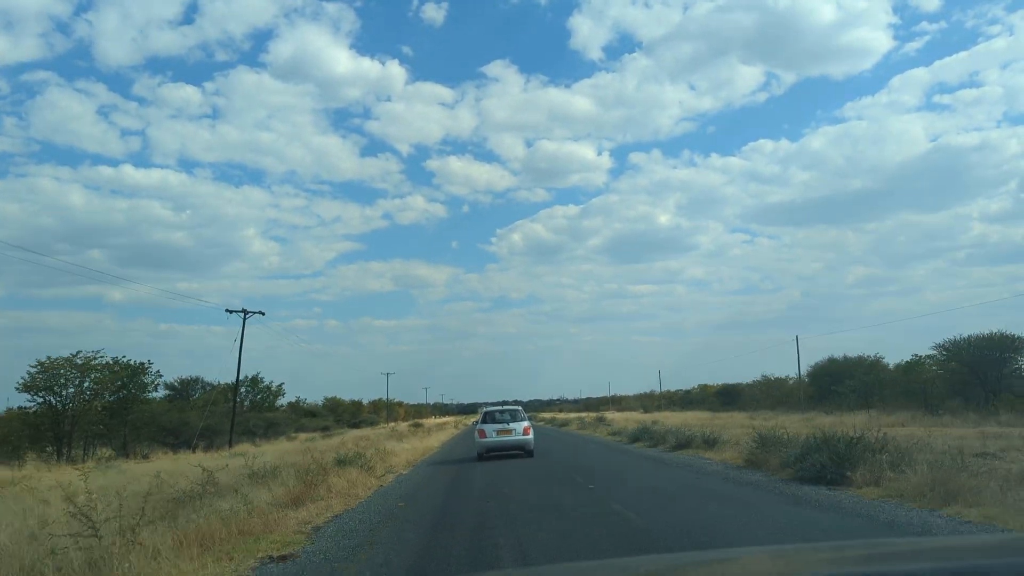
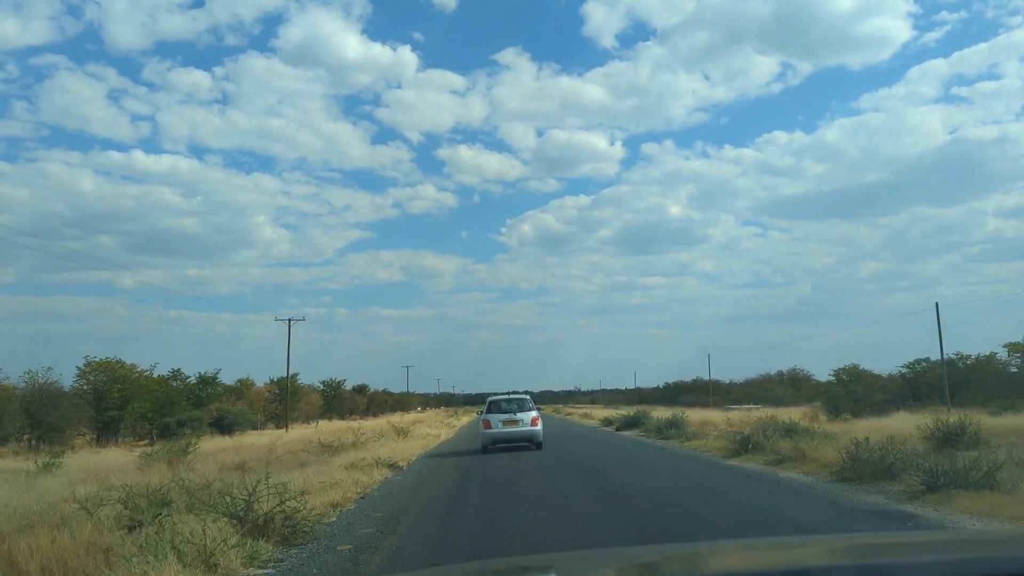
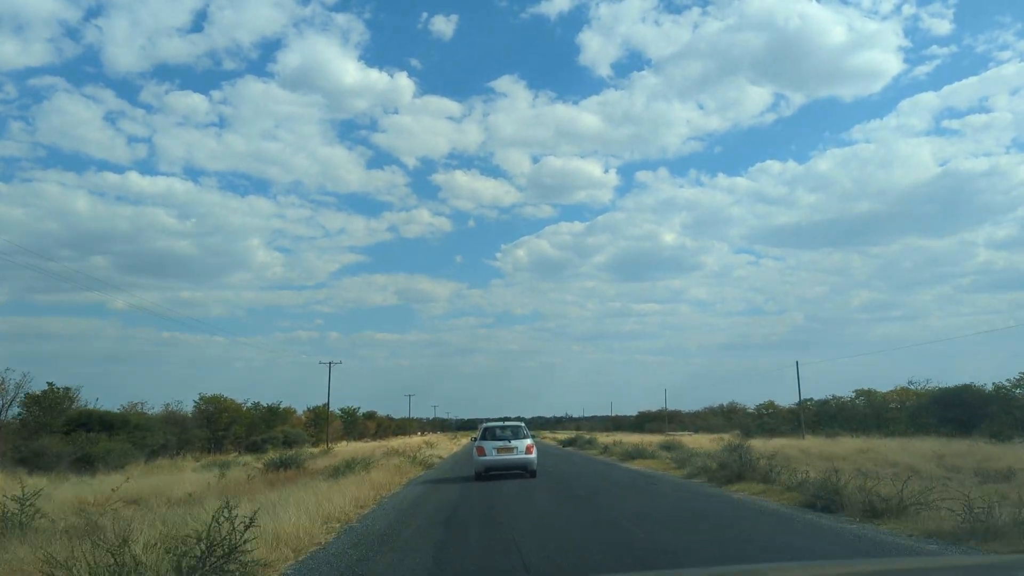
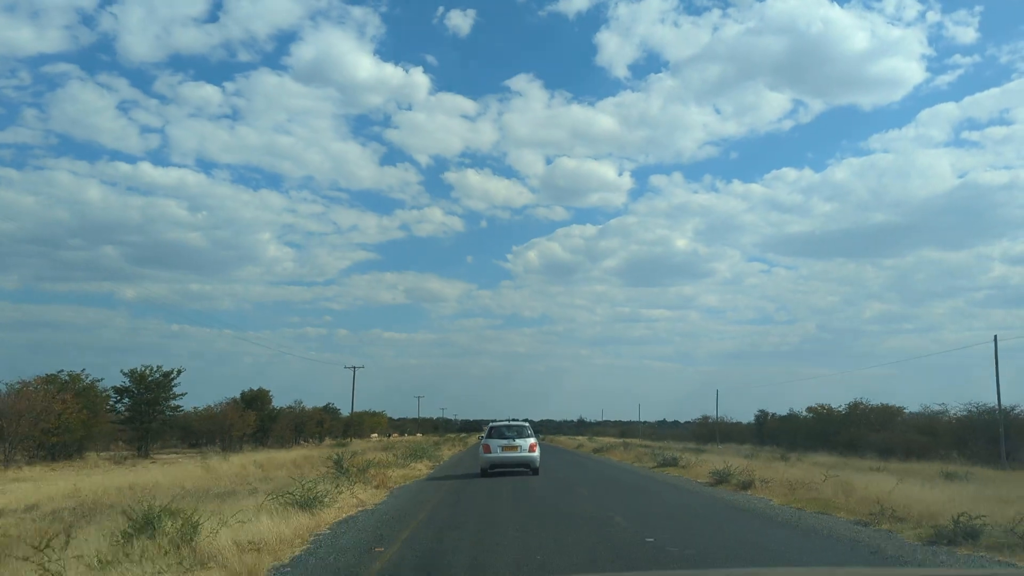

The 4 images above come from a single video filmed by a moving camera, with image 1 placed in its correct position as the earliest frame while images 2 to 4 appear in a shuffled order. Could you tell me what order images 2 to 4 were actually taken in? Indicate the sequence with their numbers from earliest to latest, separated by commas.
3, 2, 4
